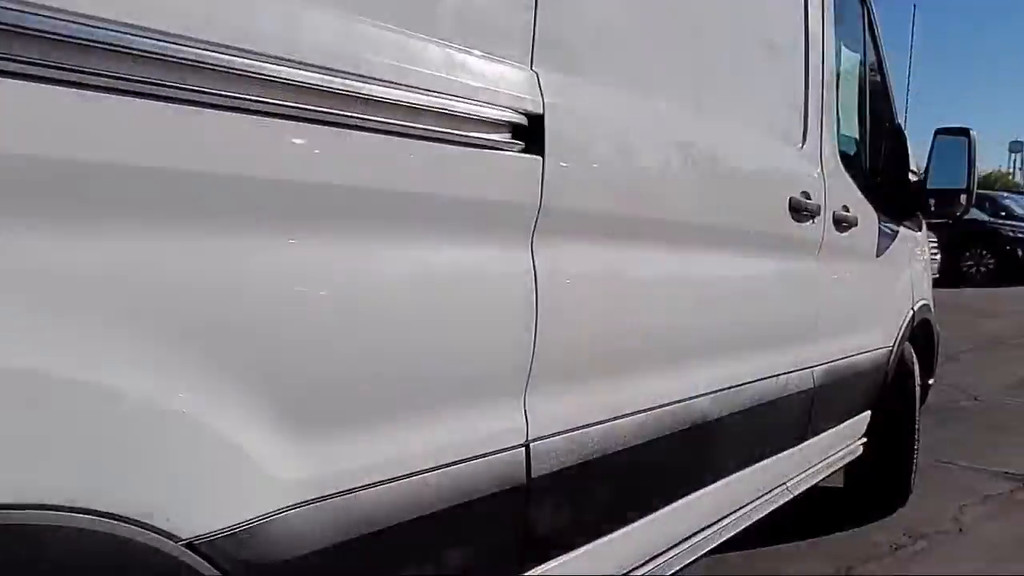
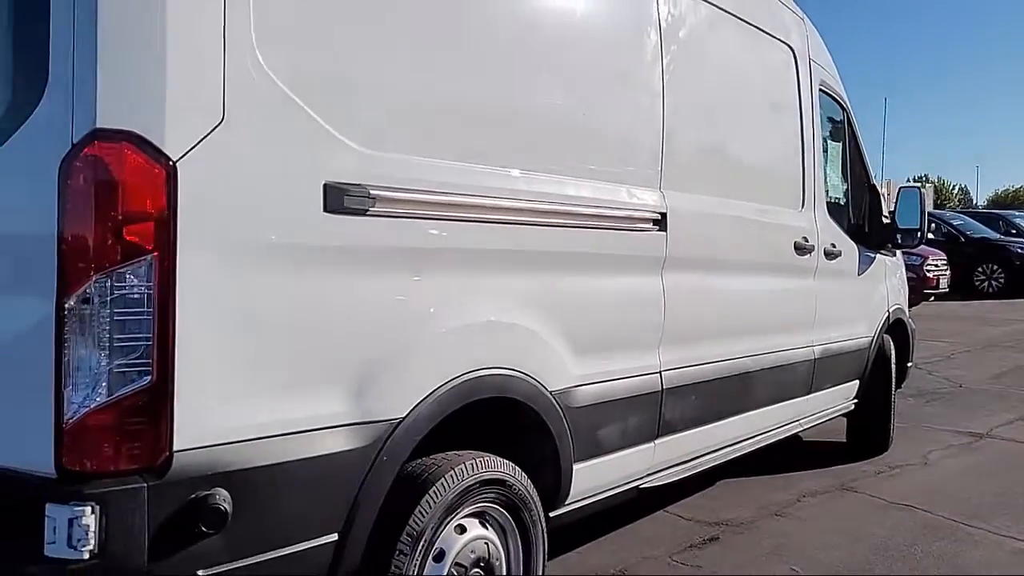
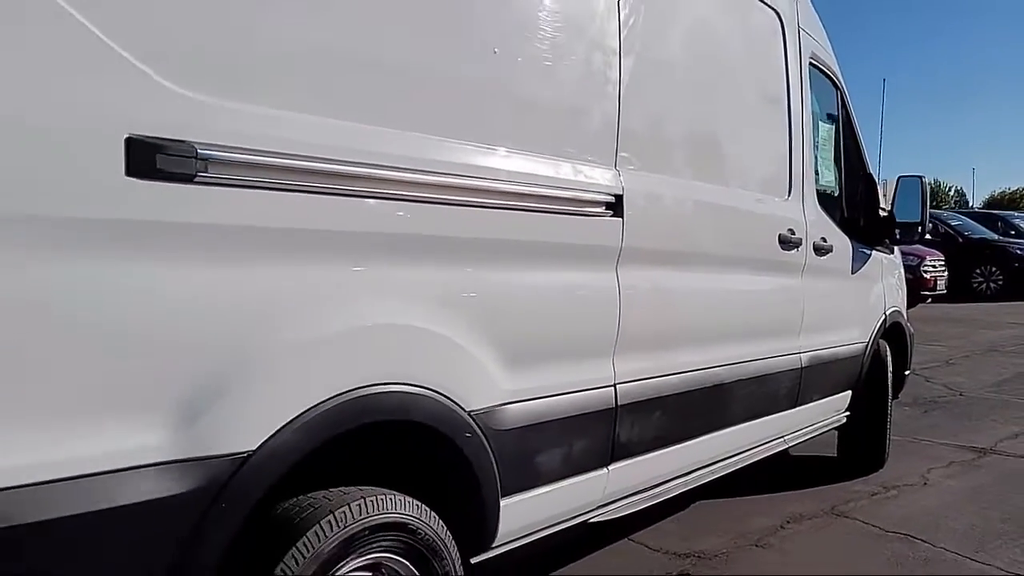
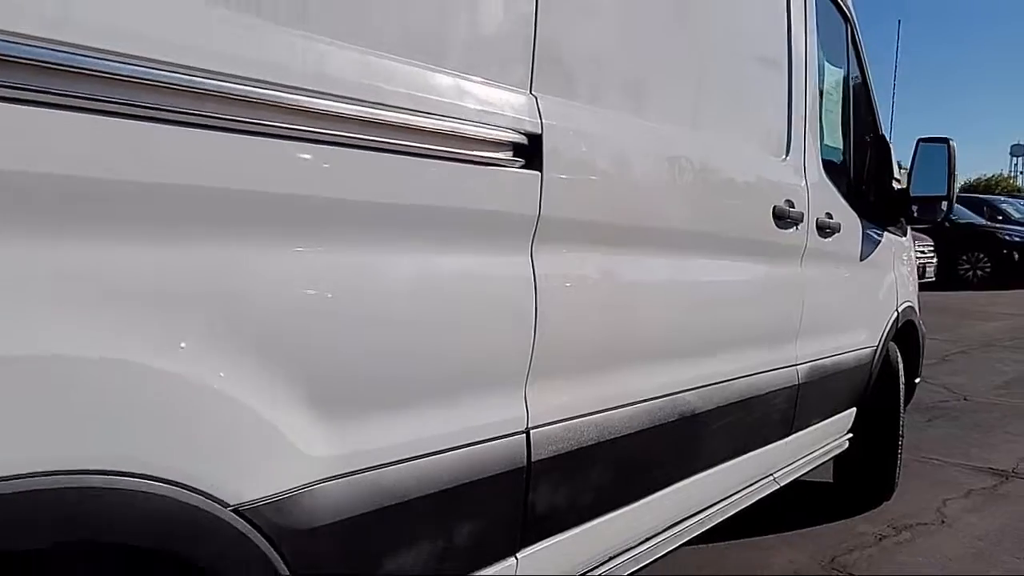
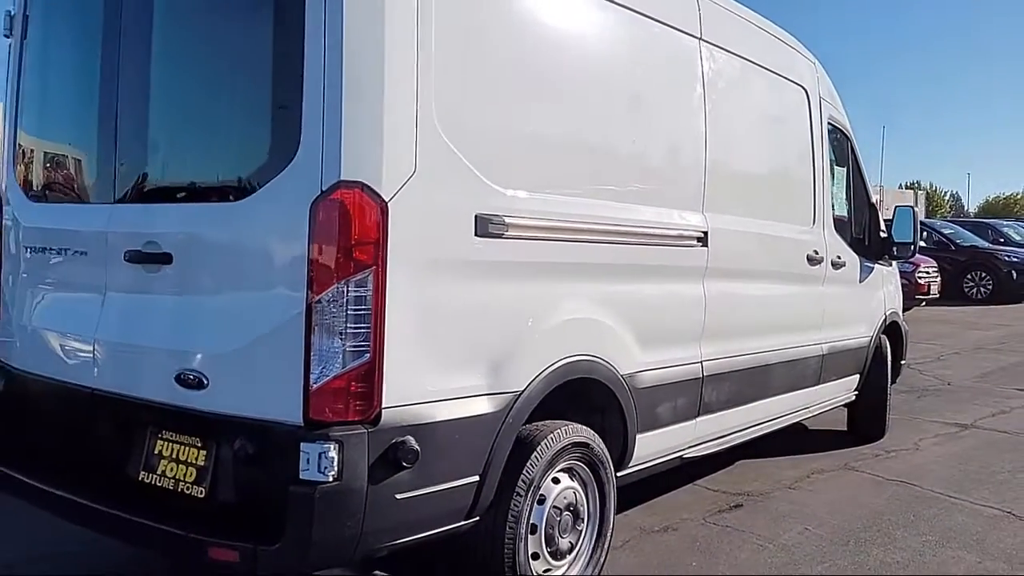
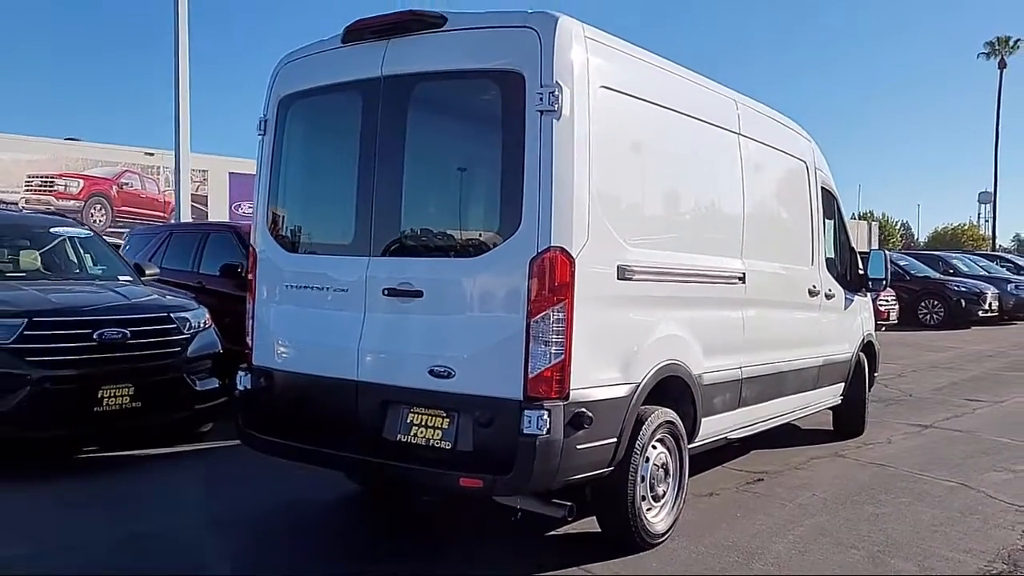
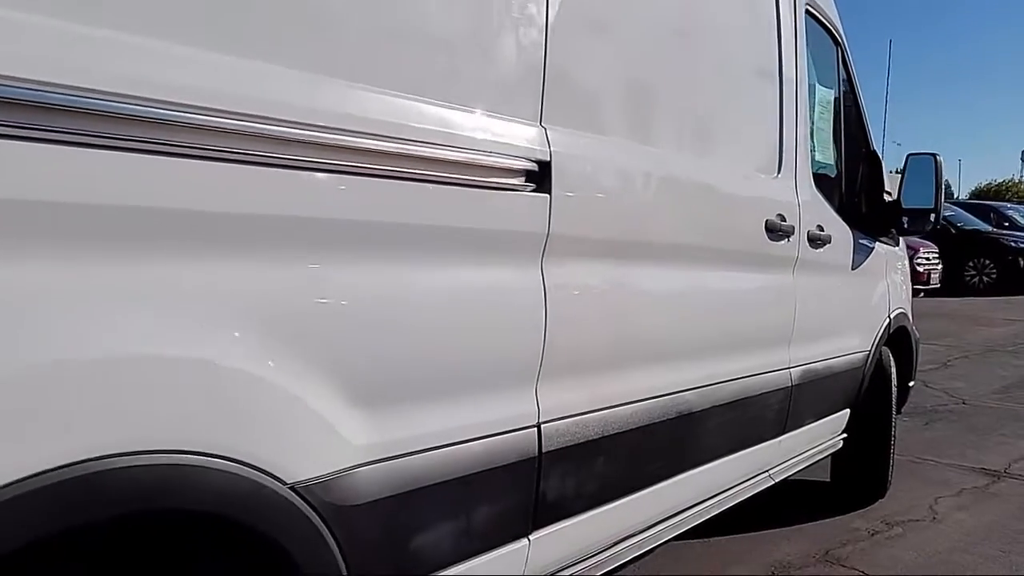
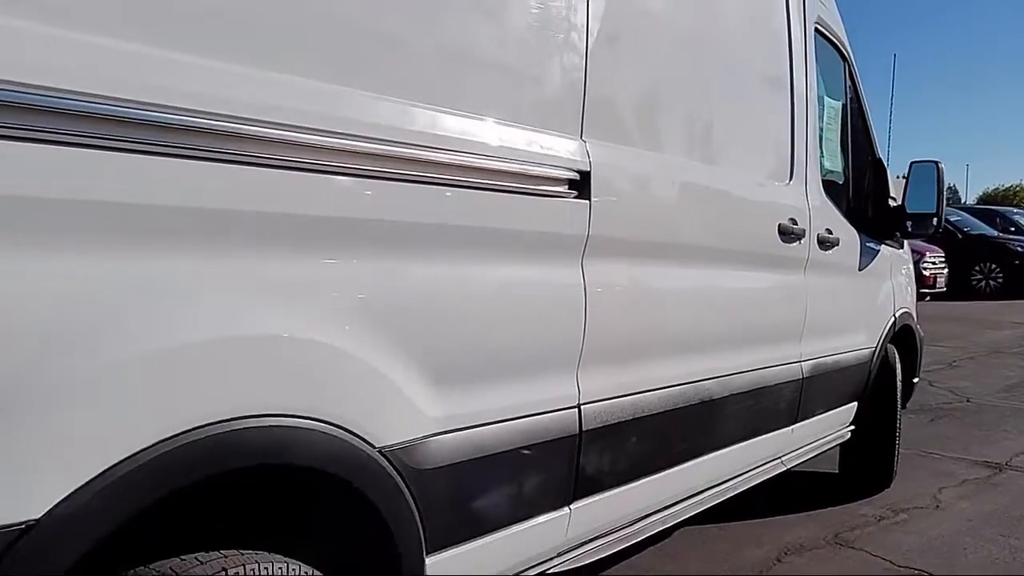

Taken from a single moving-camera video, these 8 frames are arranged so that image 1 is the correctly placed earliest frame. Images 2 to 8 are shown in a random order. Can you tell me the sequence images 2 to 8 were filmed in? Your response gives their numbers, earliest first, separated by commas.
4, 7, 8, 3, 2, 5, 6
